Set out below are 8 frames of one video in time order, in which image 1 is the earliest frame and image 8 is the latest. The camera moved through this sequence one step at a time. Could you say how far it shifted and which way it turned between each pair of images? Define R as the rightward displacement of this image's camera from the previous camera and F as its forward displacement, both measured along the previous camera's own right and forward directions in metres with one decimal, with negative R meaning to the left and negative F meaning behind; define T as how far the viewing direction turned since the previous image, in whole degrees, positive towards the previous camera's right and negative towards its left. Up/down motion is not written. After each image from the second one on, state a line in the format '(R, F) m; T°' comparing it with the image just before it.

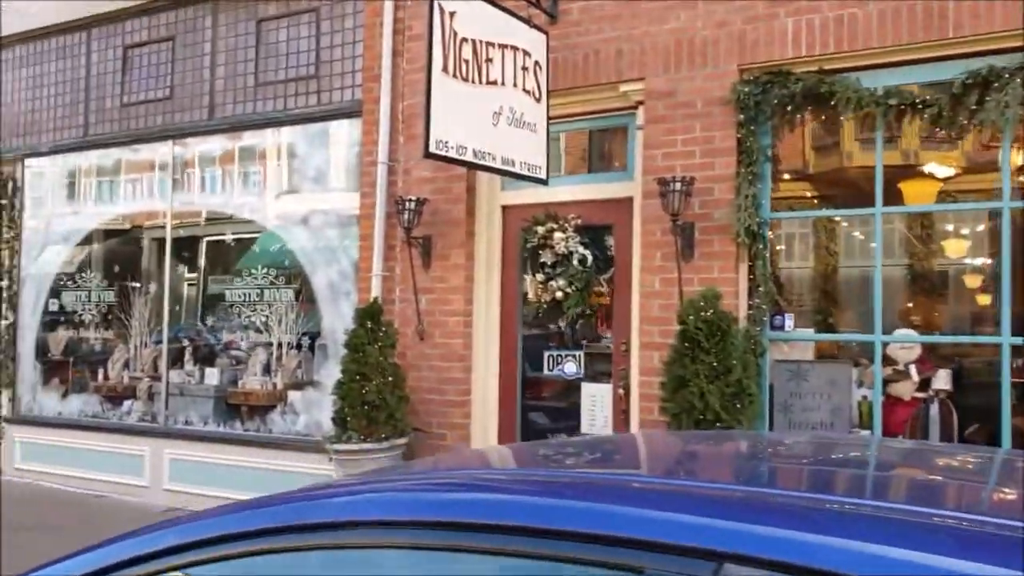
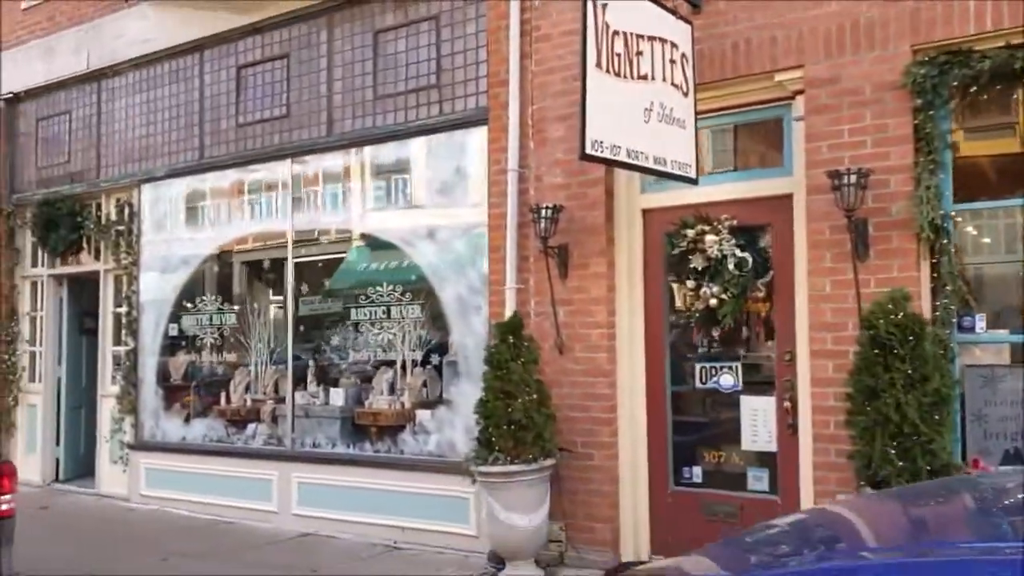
(-0.5, +0.3) m; -4°
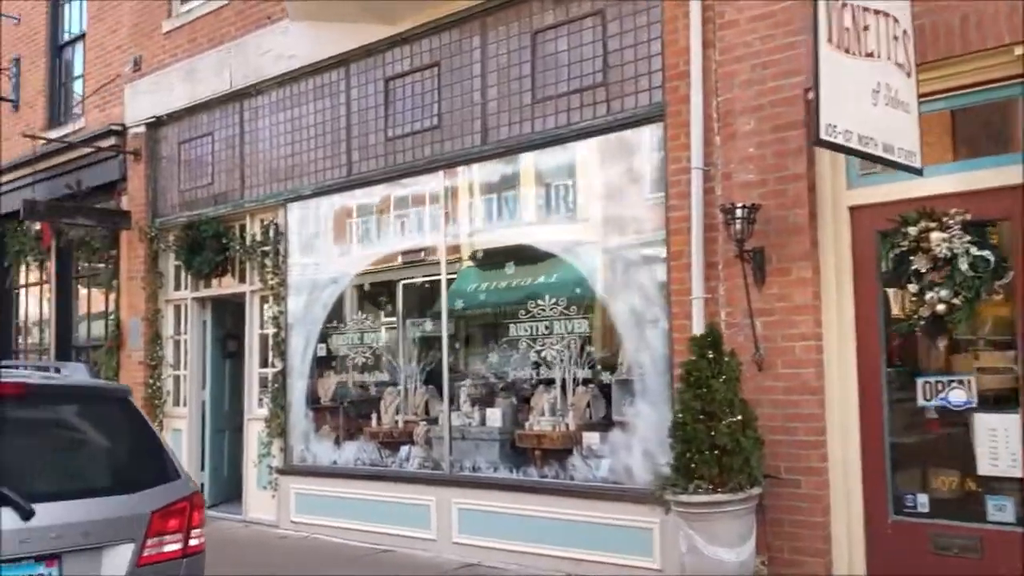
(-0.6, +0.4) m; -6°
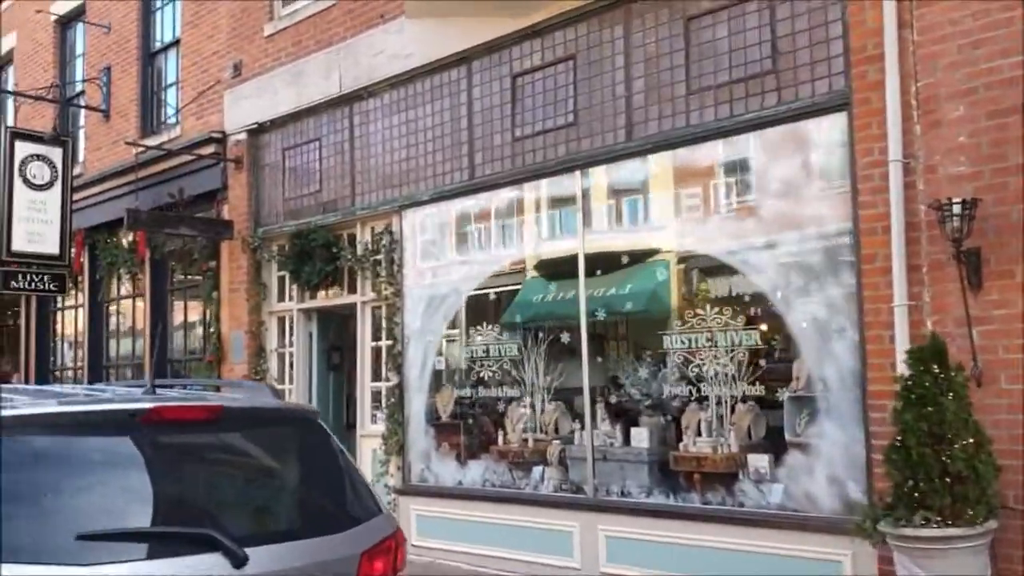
(-0.7, +0.5) m; -3°
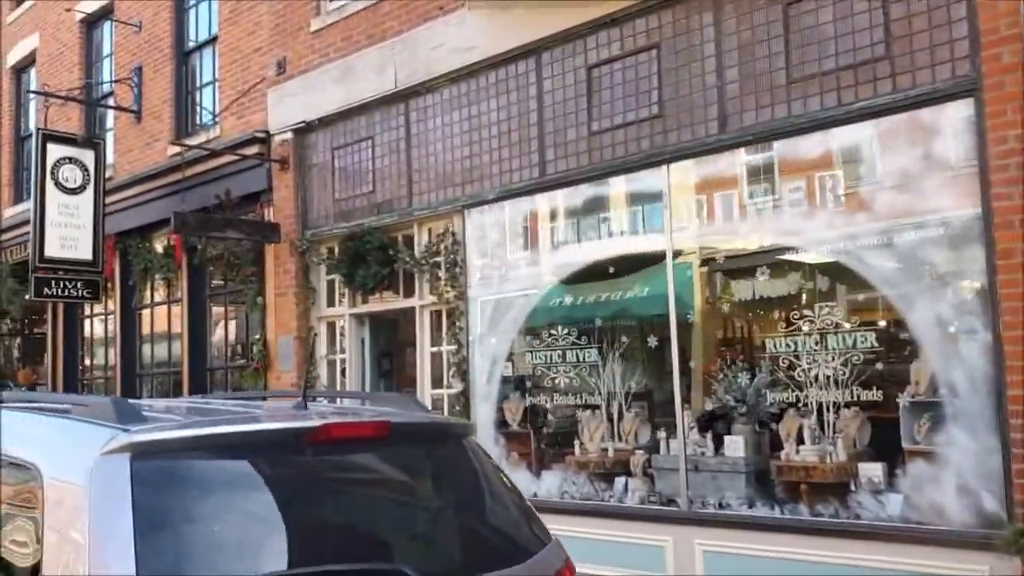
(-0.6, +0.4) m; 0°
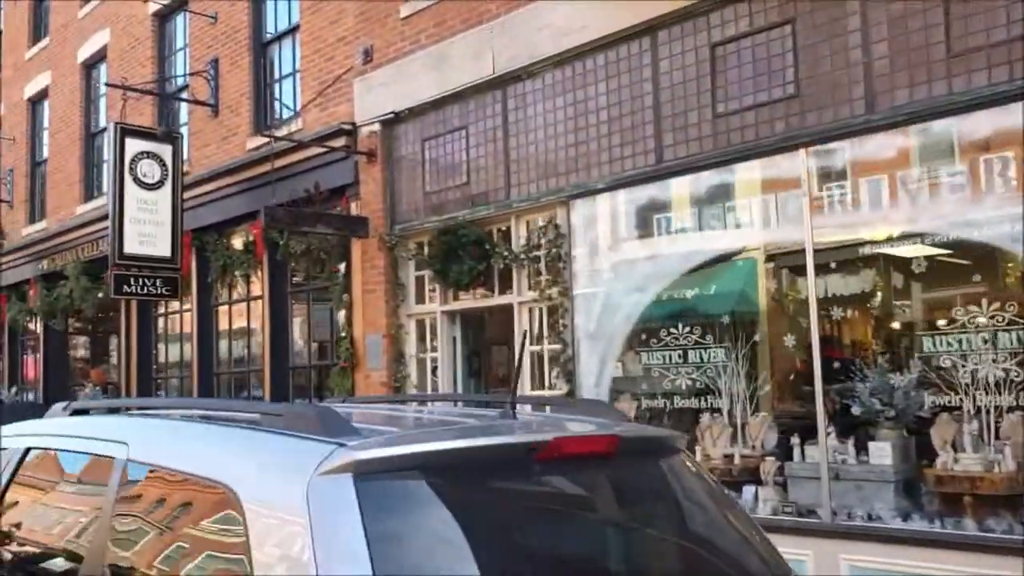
(-0.6, +0.4) m; -2°
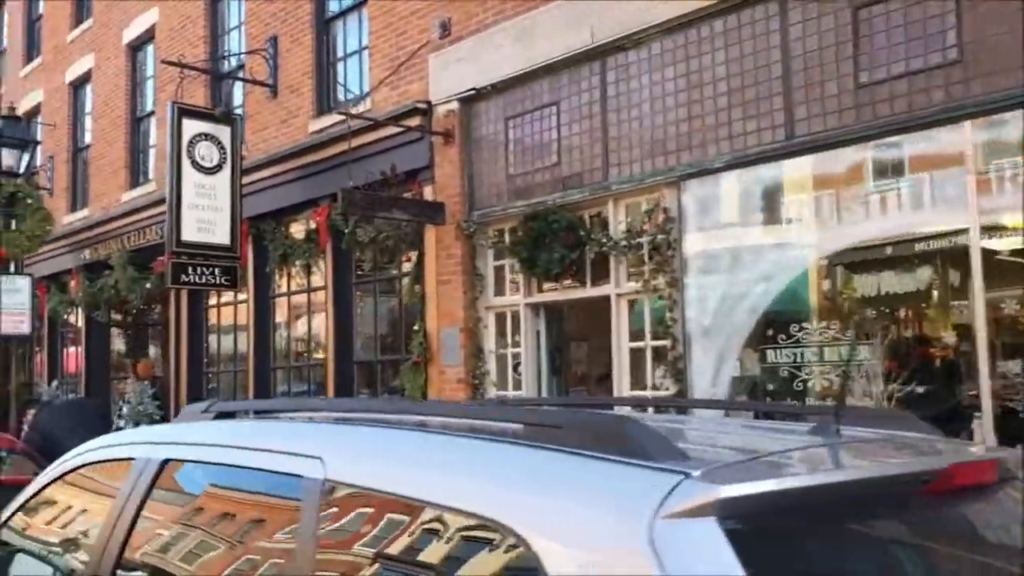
(-0.6, +0.6) m; -1°
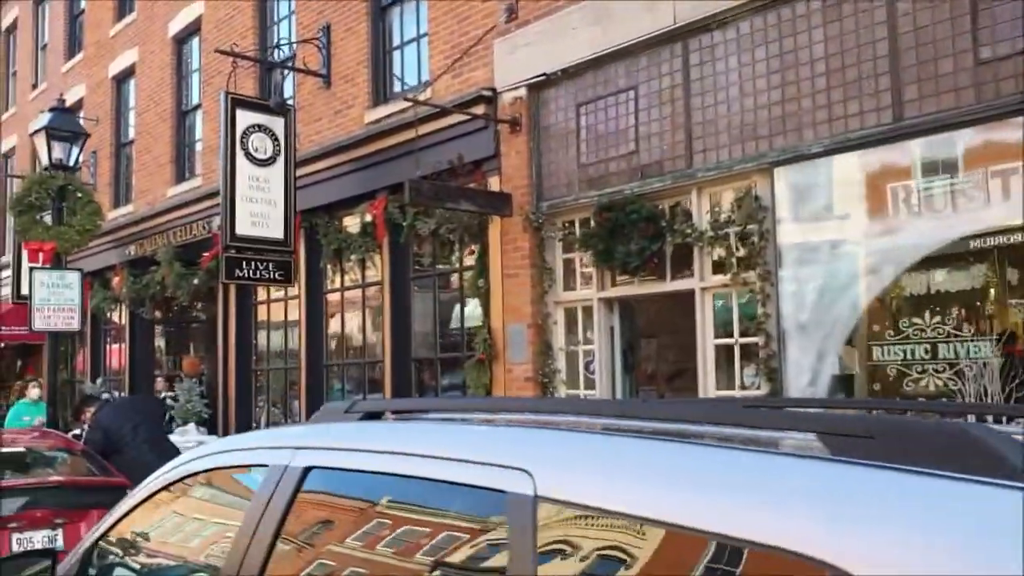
(-0.4, +0.4) m; -1°
